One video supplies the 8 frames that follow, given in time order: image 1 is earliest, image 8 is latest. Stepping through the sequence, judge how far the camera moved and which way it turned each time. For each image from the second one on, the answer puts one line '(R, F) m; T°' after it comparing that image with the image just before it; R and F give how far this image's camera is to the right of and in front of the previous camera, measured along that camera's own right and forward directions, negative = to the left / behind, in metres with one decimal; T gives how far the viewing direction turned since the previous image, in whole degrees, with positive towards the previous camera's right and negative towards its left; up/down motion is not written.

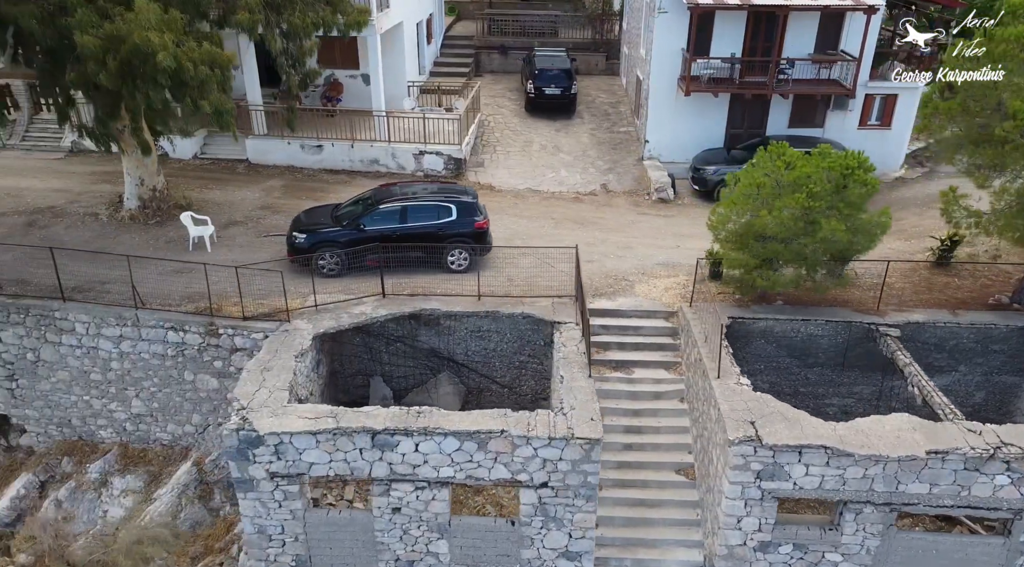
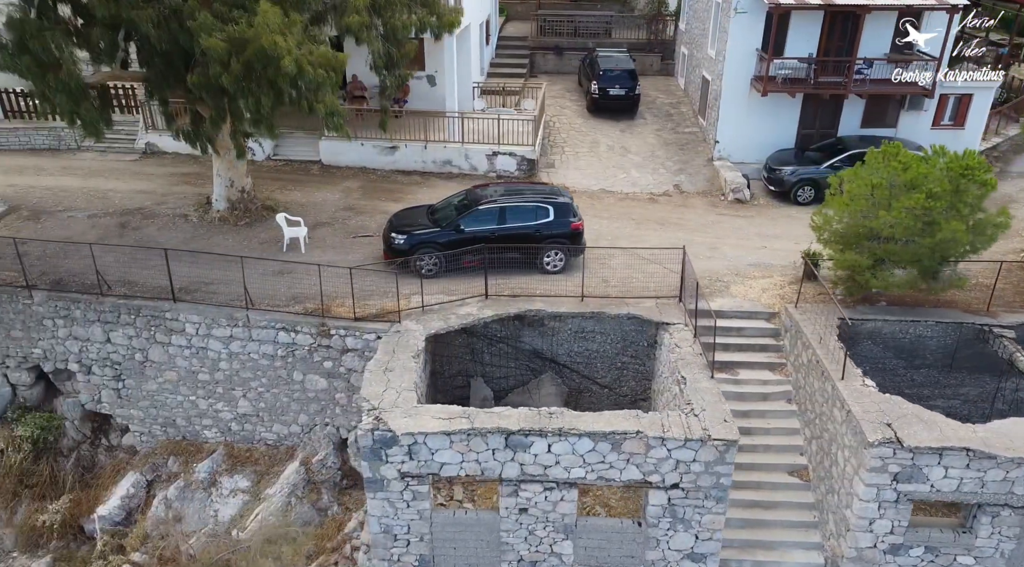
(-1.7, 0.0) m; -1°
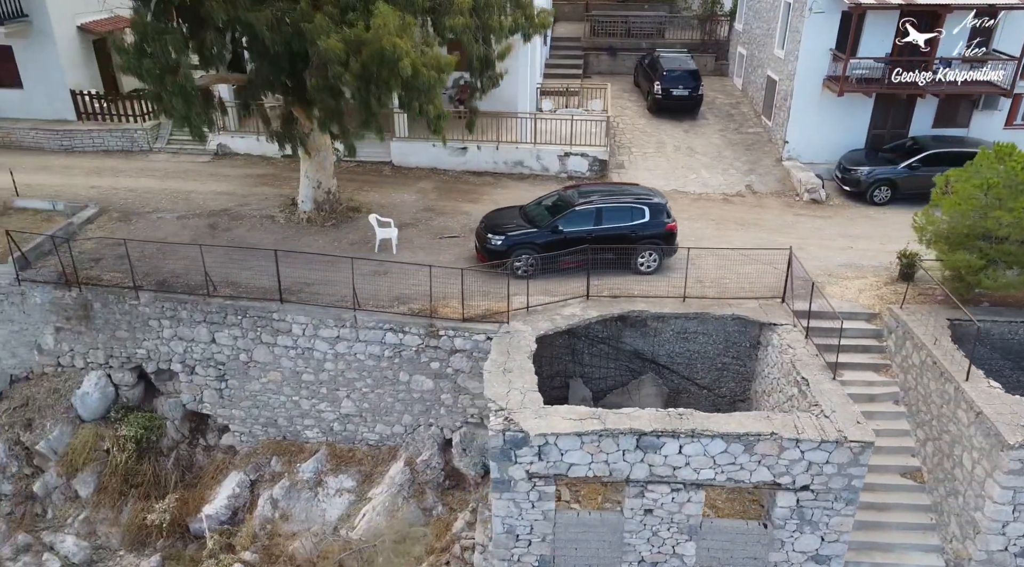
(-1.7, 0.0) m; -1°
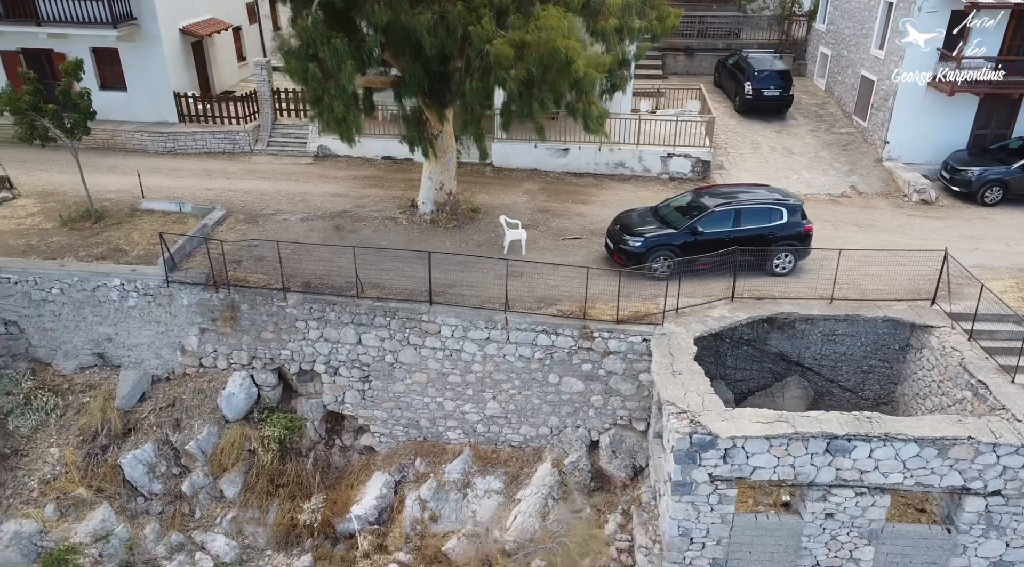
(-2.4, 0.0) m; -1°
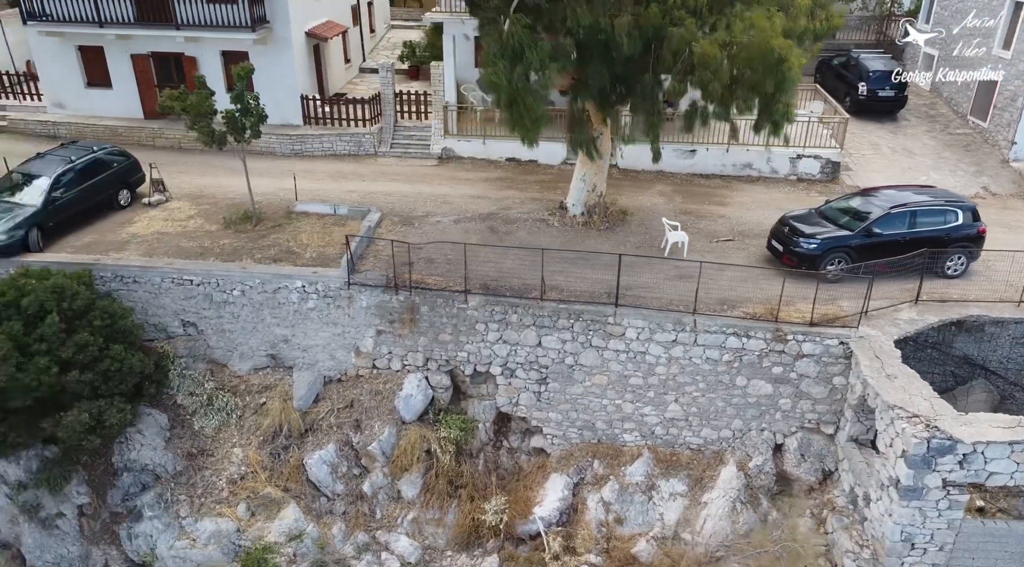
(-3.0, 0.0) m; -1°
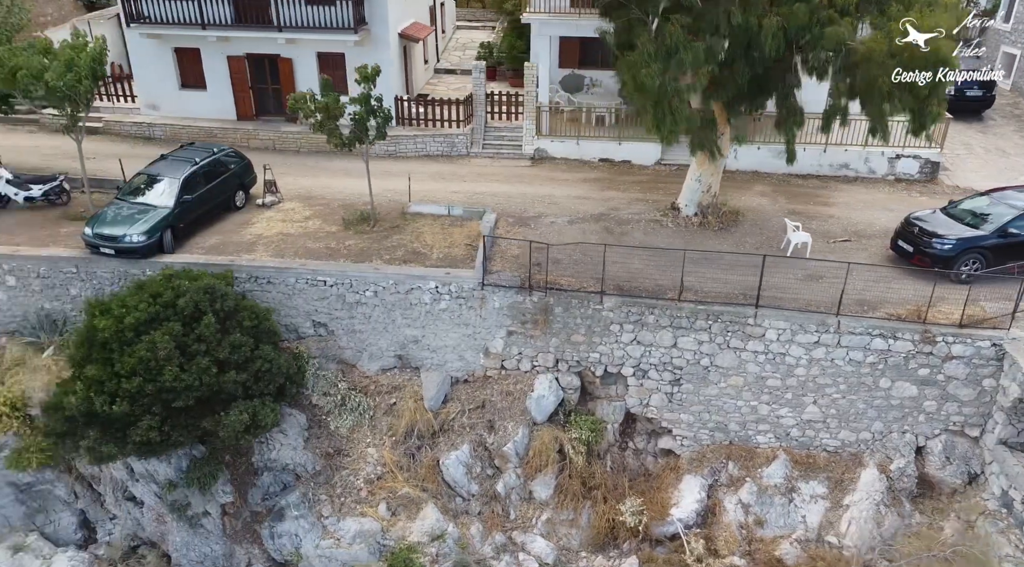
(-2.3, 0.0) m; -1°
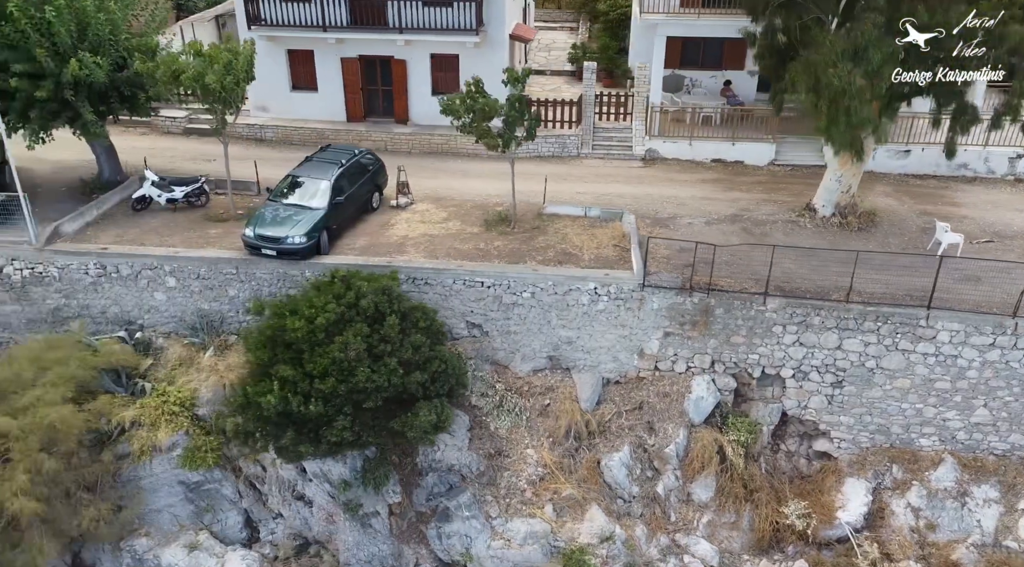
(-2.7, 0.0) m; -1°
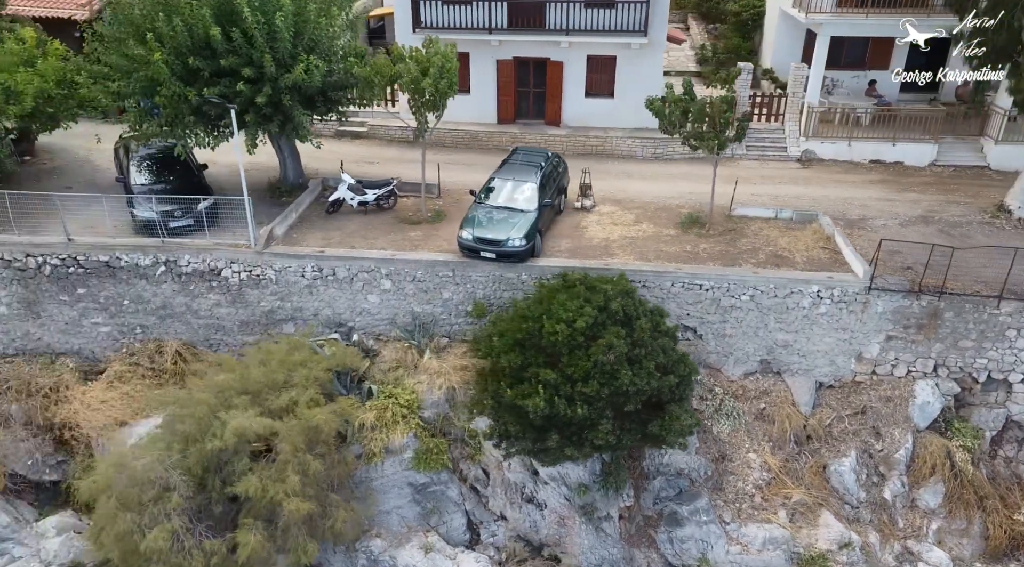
(-3.7, 0.0) m; -2°
